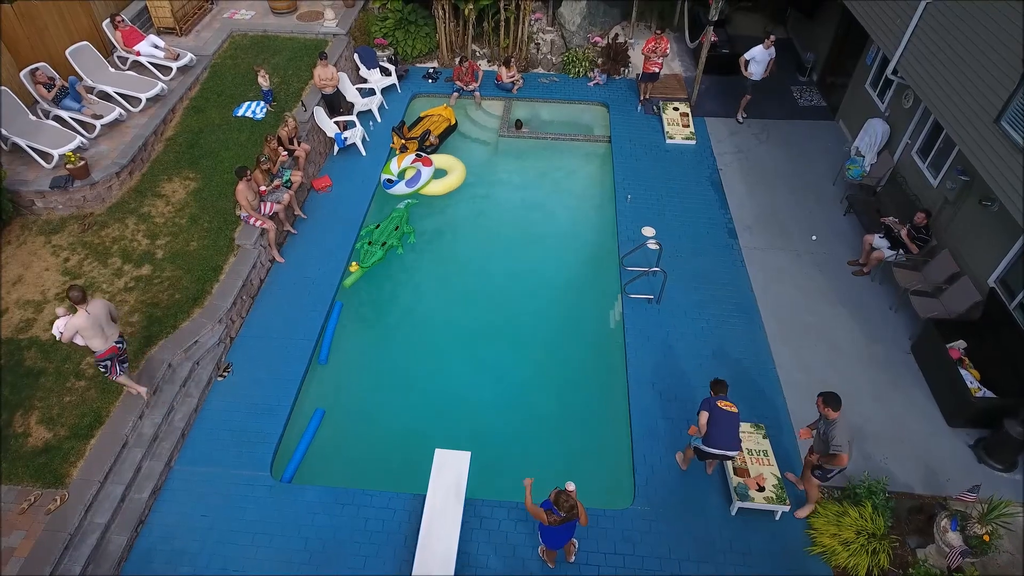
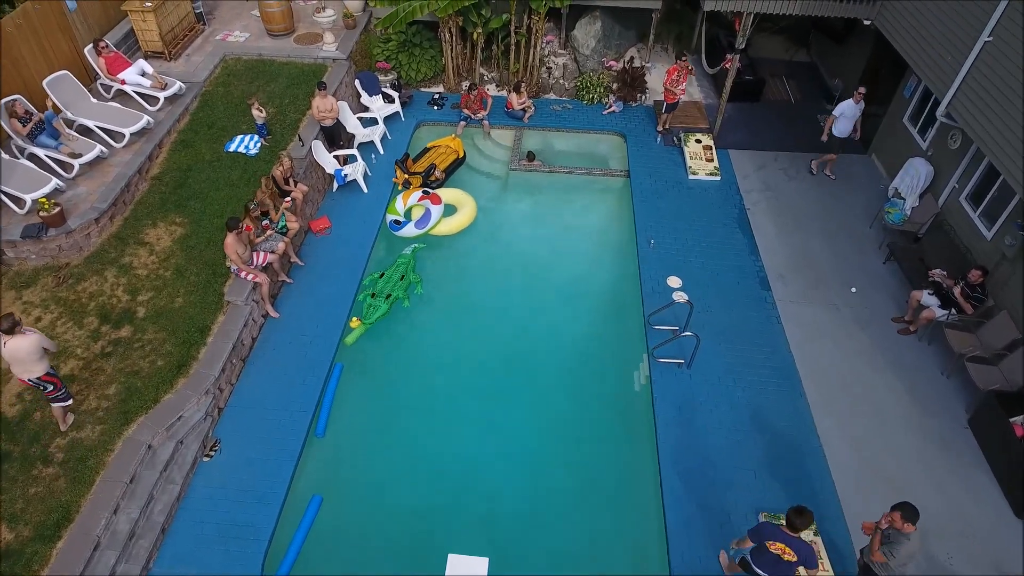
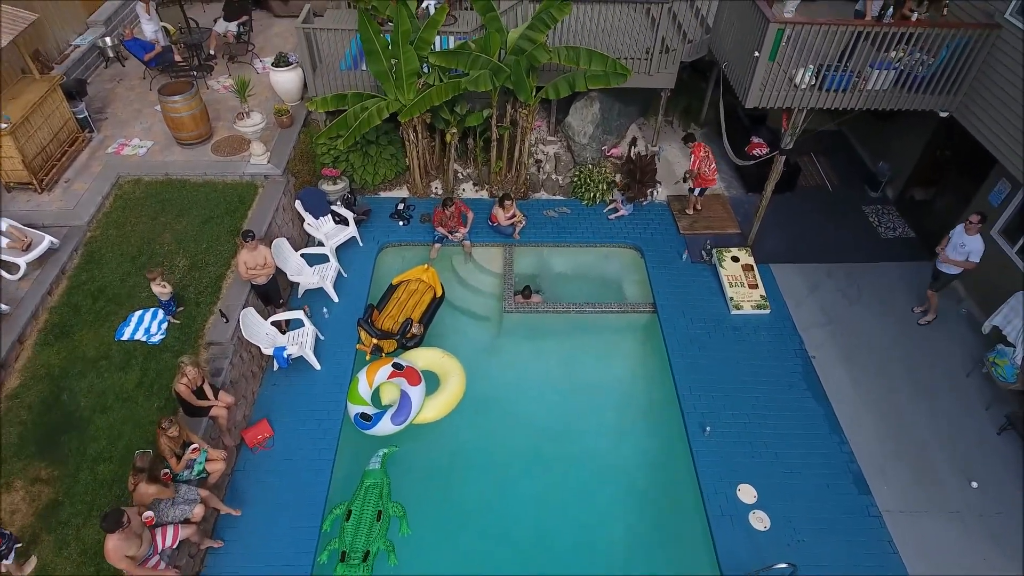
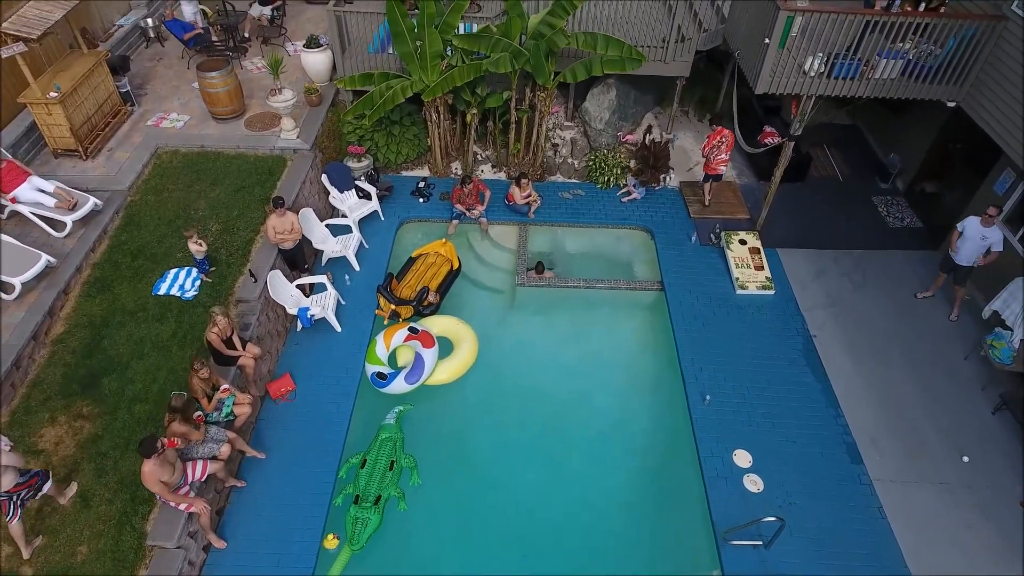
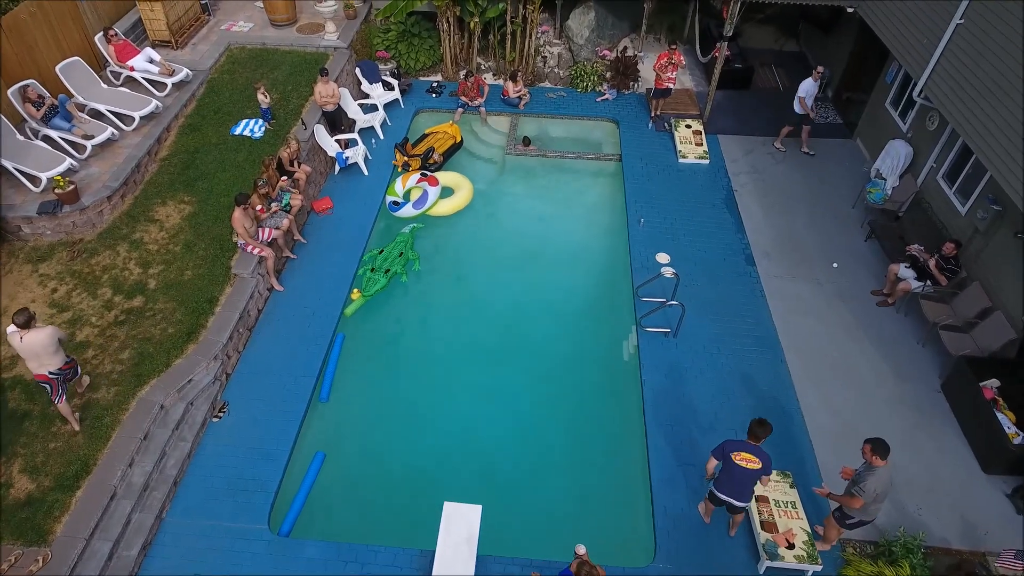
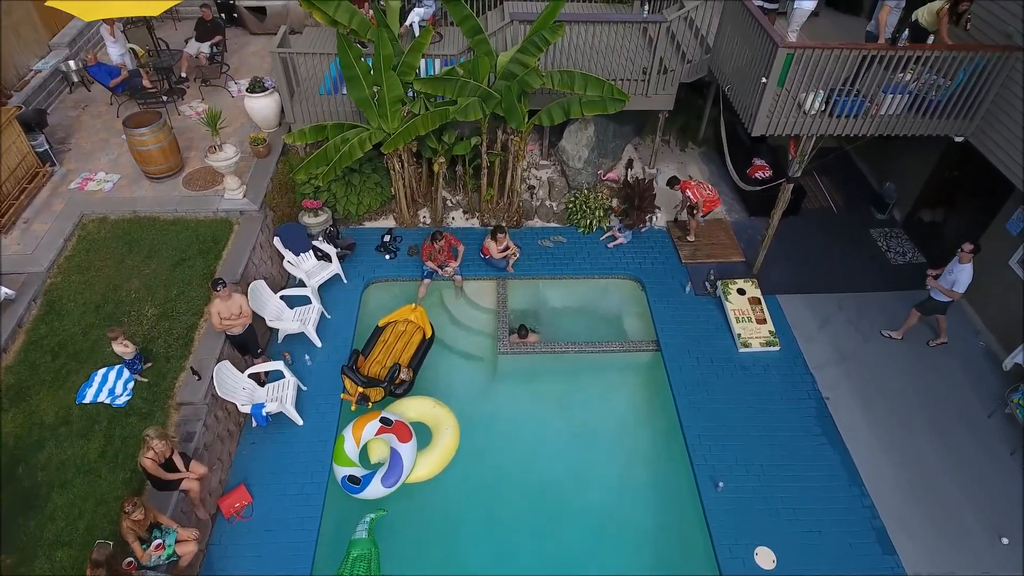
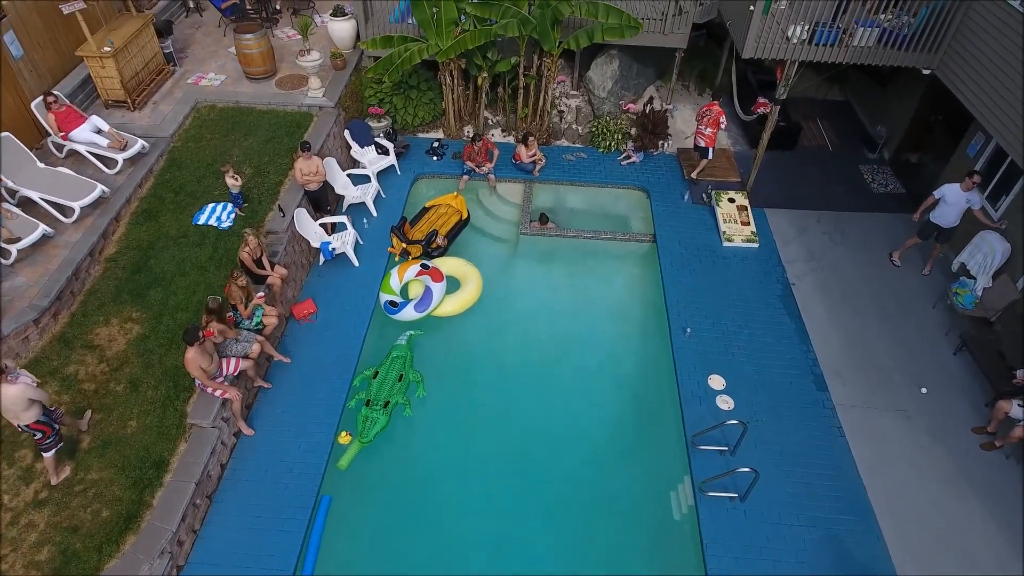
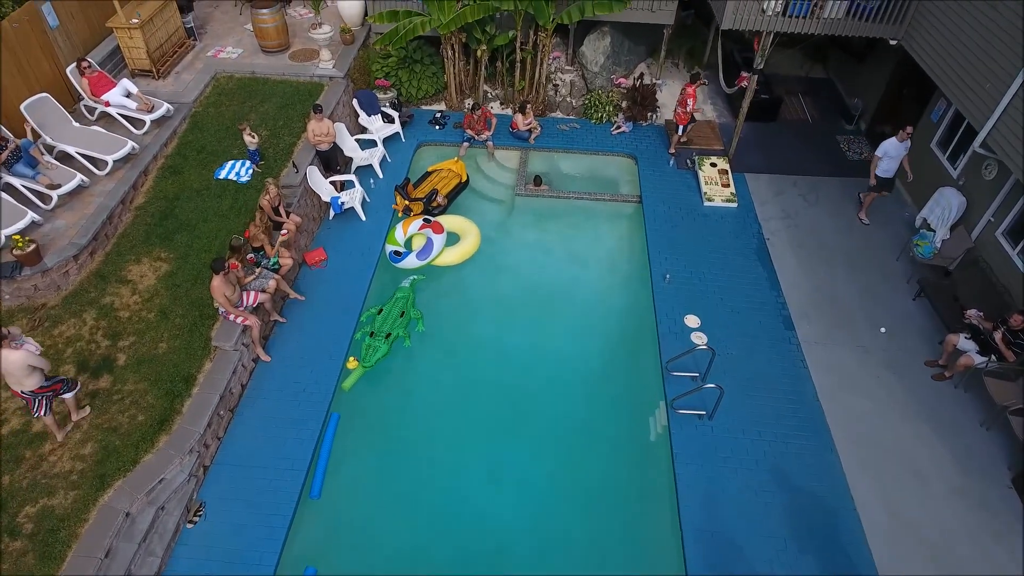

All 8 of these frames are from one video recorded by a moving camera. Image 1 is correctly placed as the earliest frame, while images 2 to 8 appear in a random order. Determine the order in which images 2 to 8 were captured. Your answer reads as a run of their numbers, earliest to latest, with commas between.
5, 2, 8, 7, 4, 3, 6
